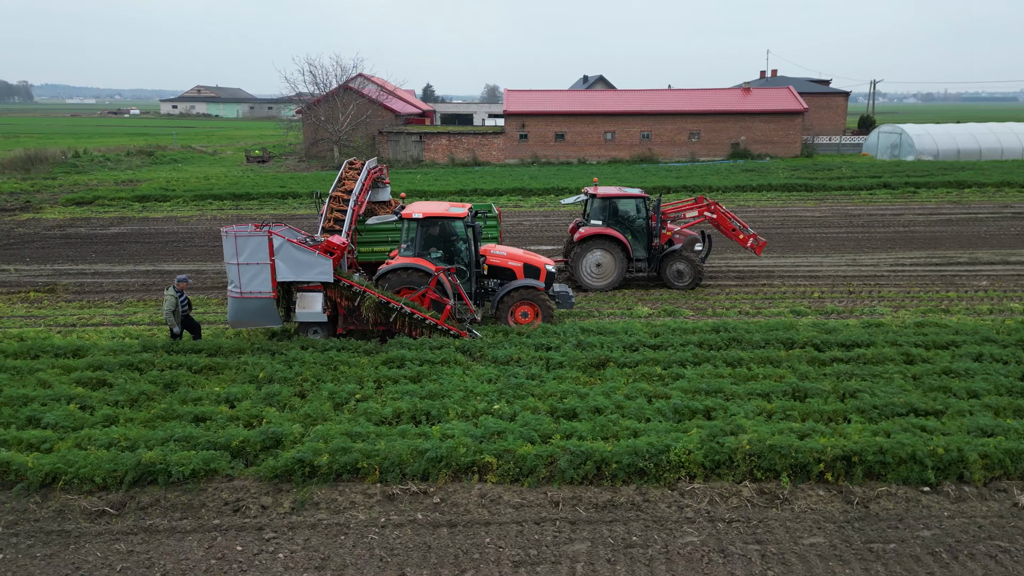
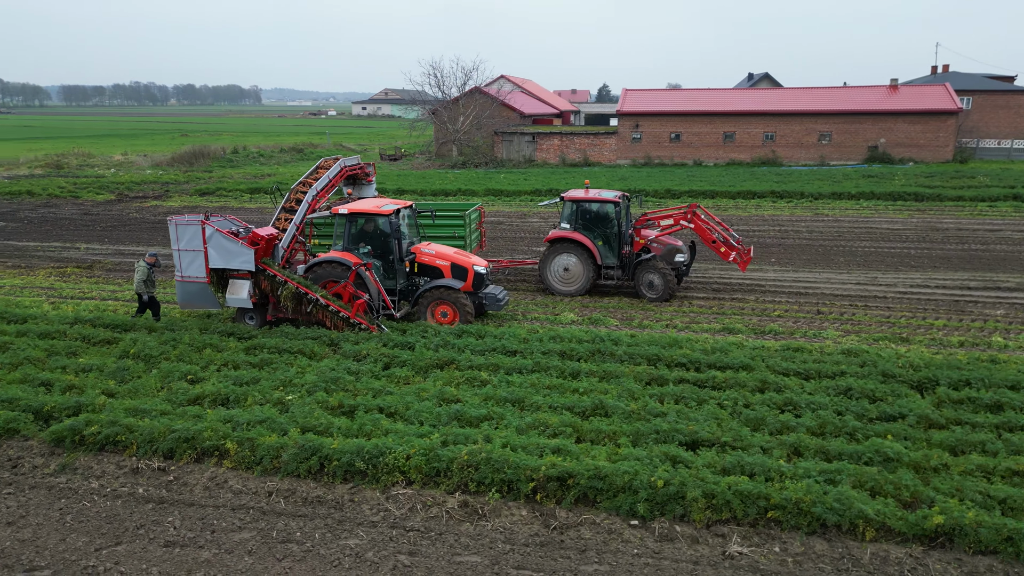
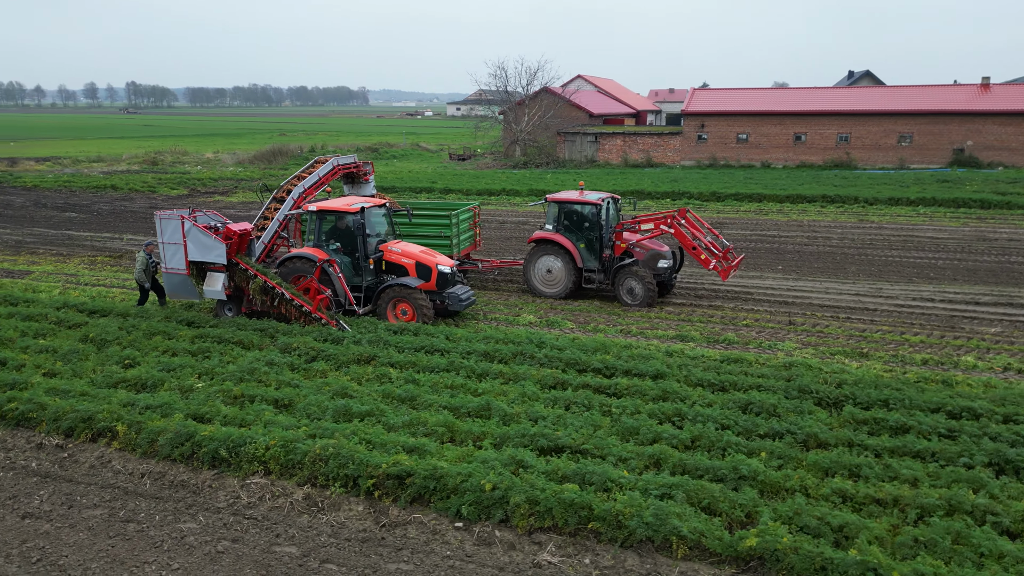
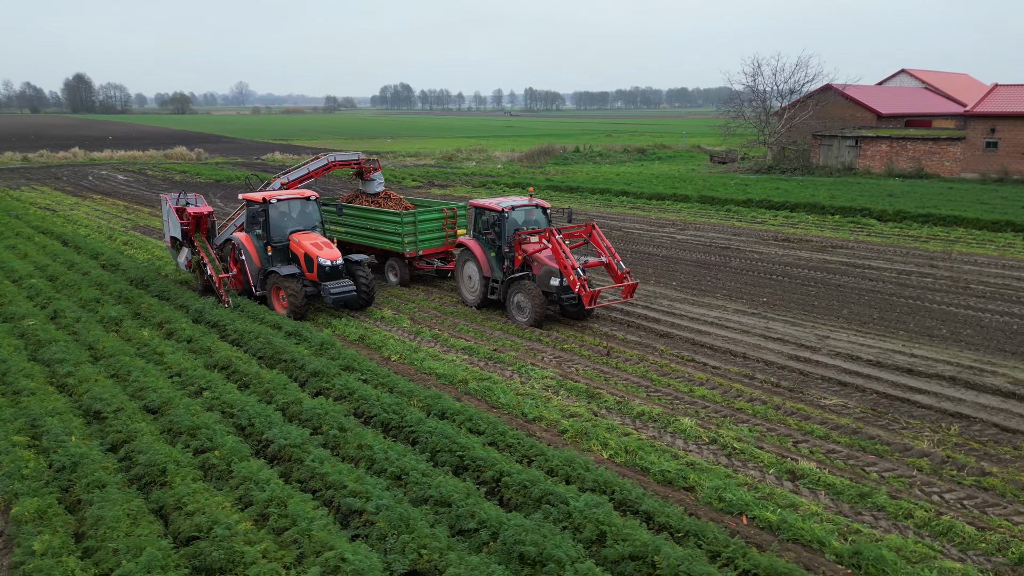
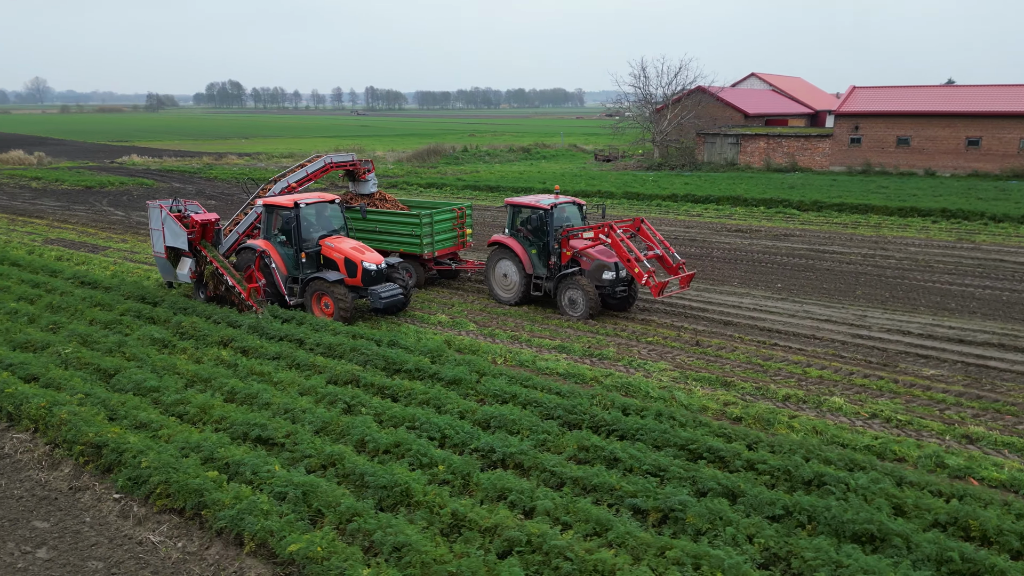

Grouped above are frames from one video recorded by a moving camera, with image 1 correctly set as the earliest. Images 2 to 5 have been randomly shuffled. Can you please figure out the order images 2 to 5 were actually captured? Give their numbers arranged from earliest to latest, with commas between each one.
2, 3, 5, 4
